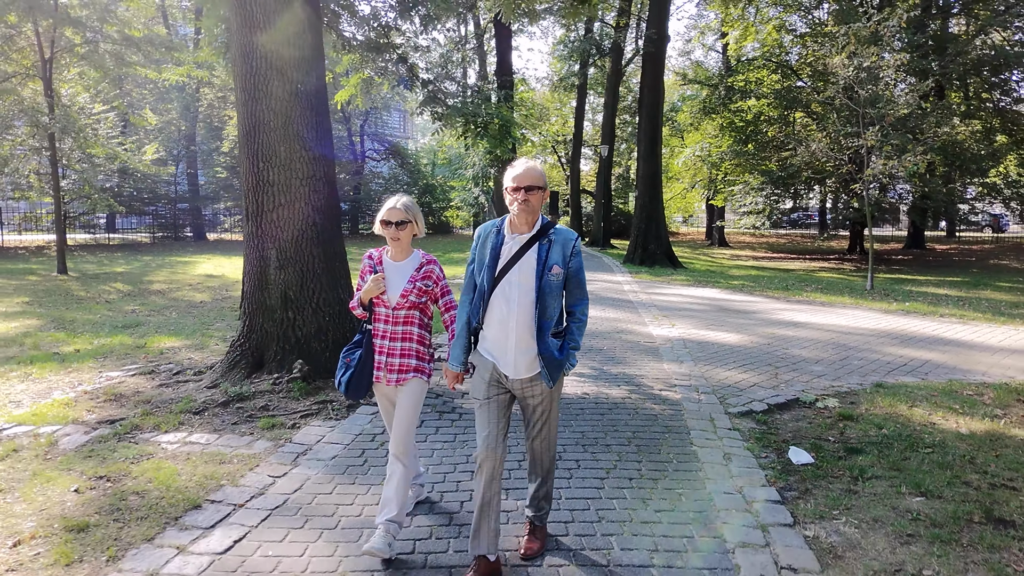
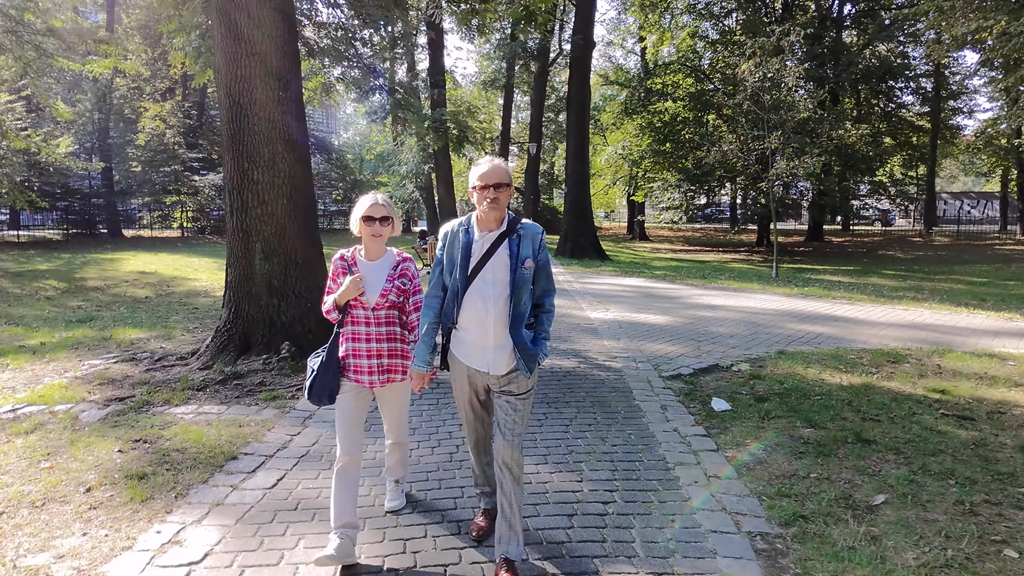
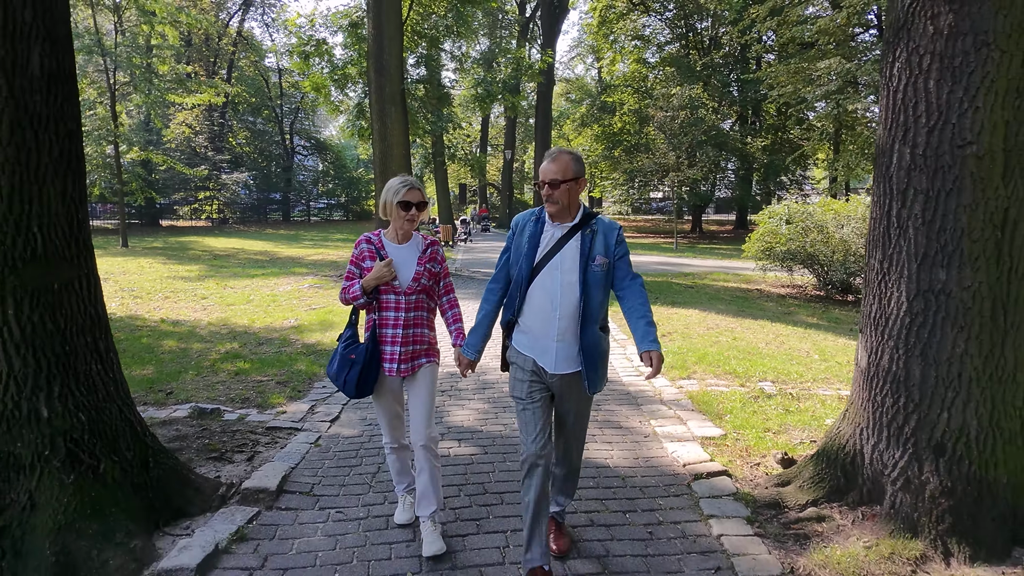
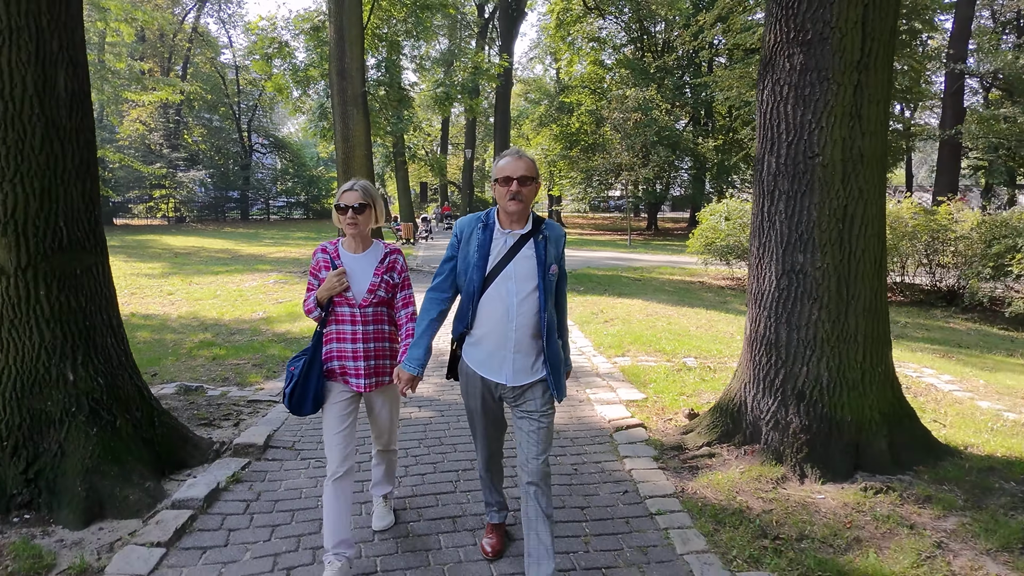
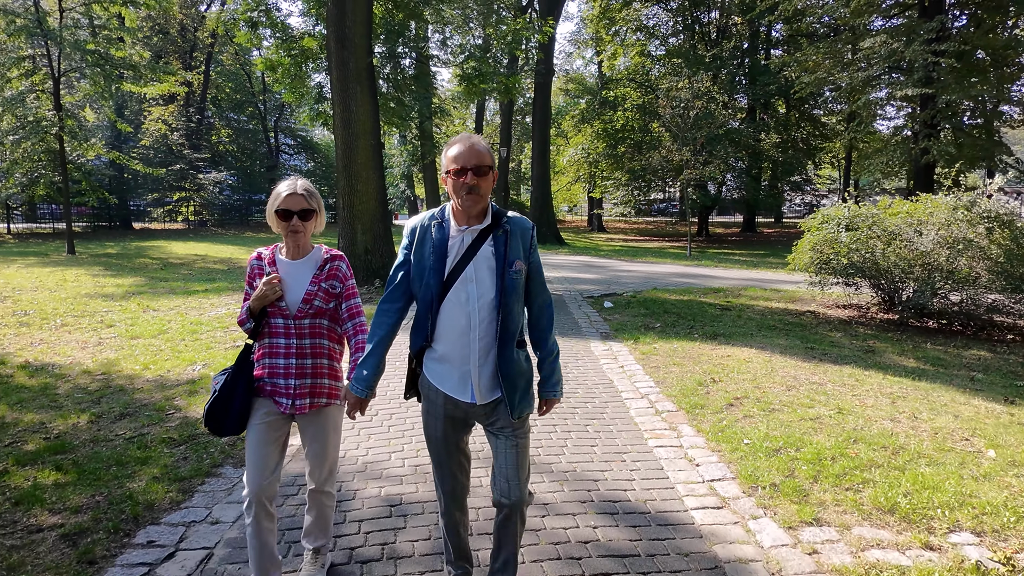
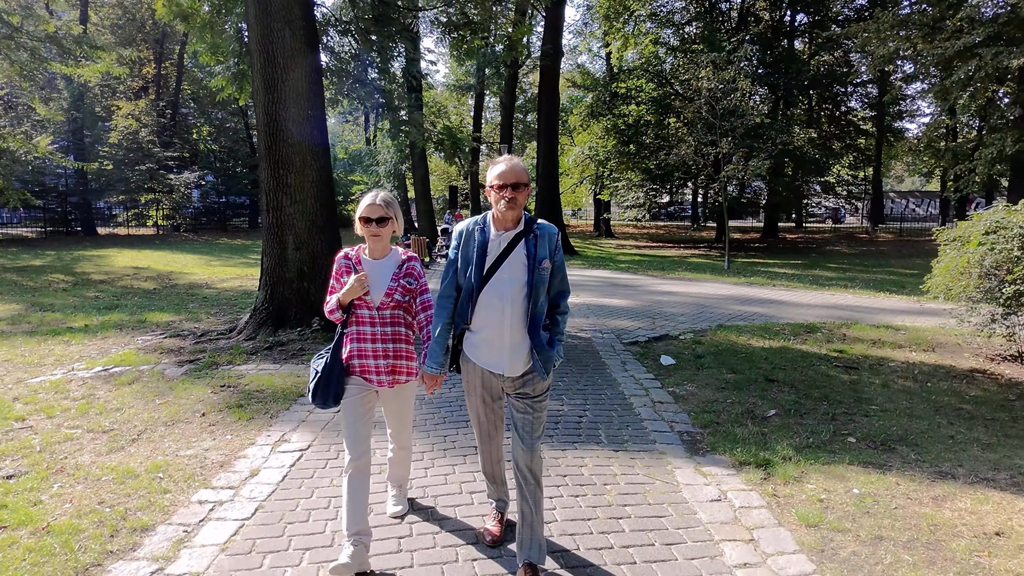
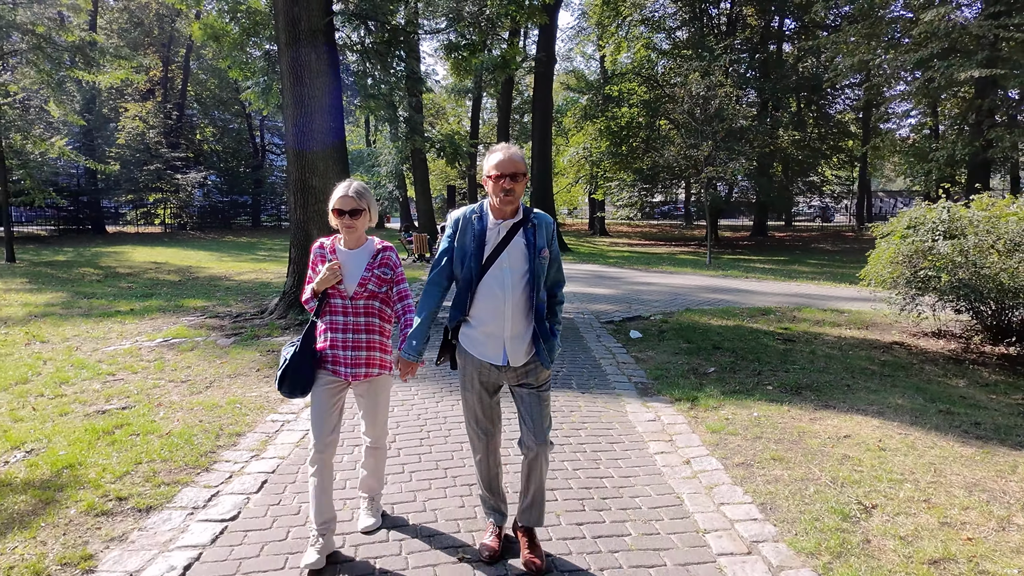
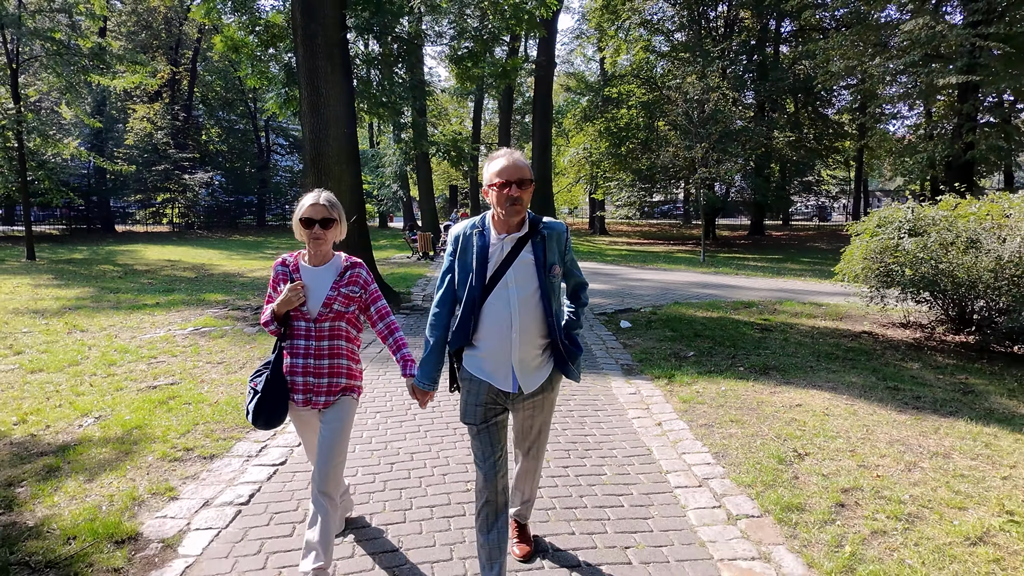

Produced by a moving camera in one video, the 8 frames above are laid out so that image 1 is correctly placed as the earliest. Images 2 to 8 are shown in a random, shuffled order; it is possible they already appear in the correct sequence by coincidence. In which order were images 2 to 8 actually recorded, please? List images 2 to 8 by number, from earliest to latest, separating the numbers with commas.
2, 6, 7, 8, 5, 3, 4
